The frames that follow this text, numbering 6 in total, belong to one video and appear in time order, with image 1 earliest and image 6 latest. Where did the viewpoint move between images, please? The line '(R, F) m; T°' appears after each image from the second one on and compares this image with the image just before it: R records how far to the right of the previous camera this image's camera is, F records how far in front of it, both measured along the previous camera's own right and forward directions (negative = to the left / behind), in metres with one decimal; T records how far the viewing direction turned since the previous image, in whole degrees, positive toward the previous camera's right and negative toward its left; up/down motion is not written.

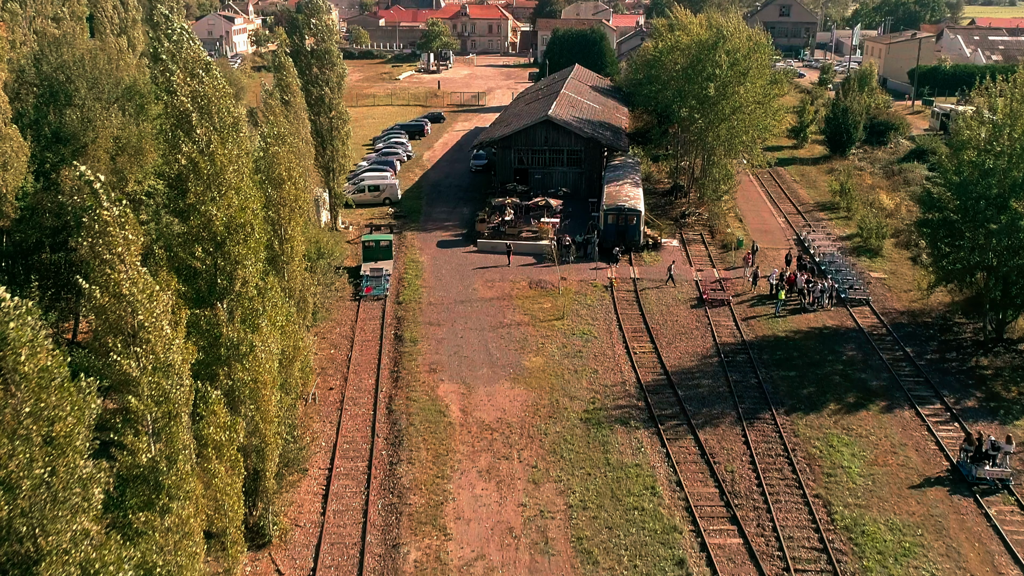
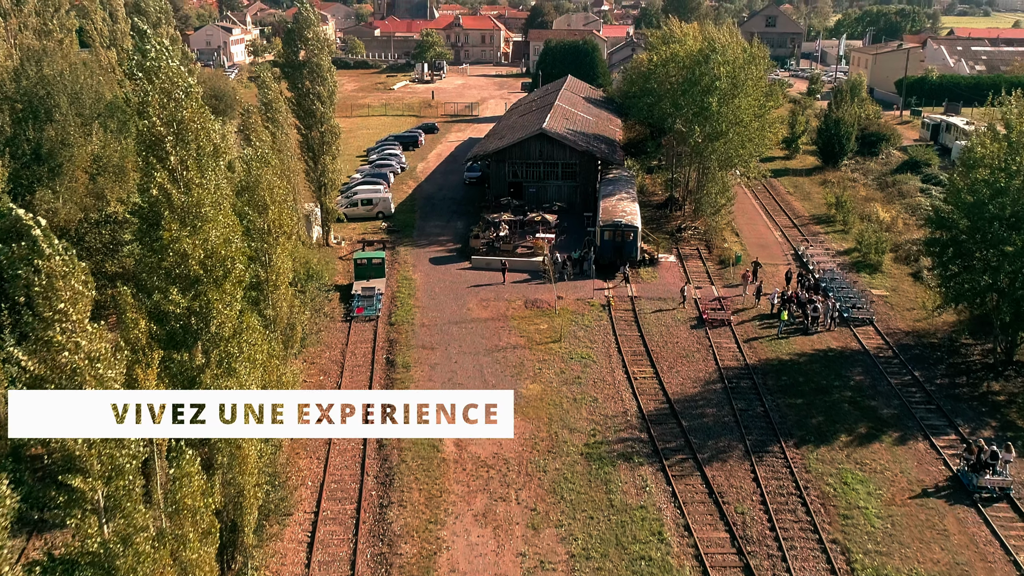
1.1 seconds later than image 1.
(-0.1, +0.7) m; +1°
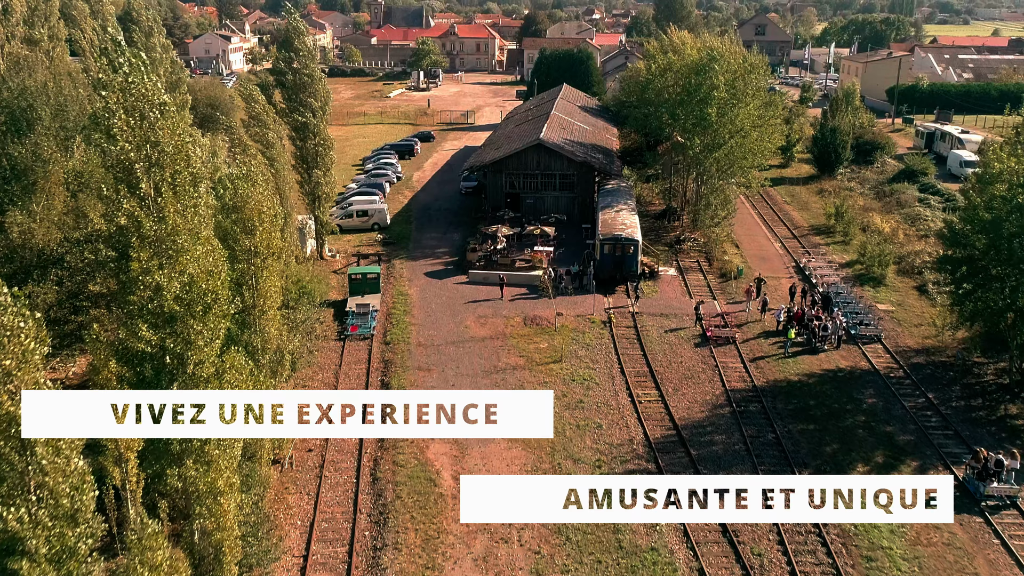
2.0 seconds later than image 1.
(-0.1, +0.7) m; 0°
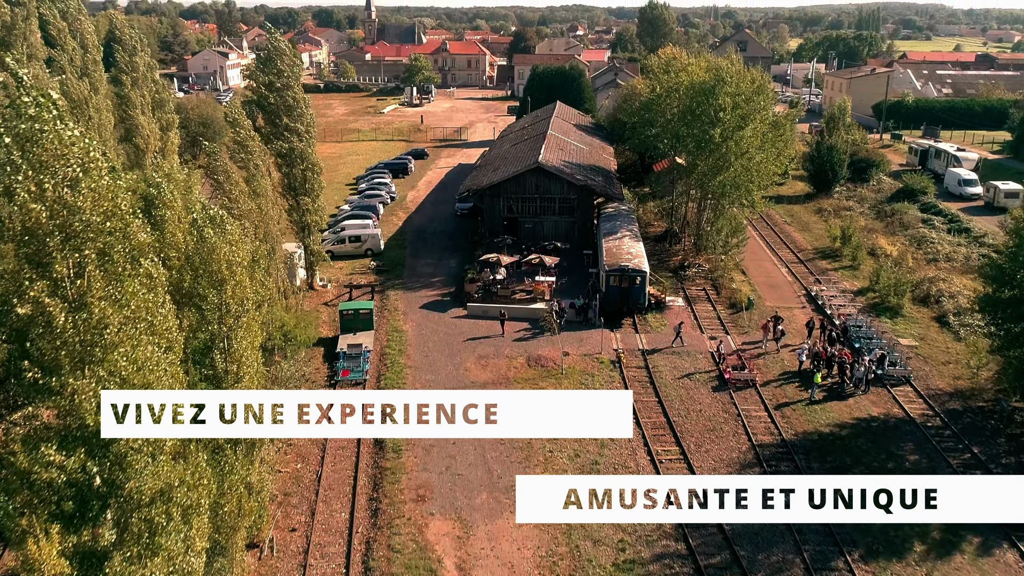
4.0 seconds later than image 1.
(-0.3, +1.7) m; +1°
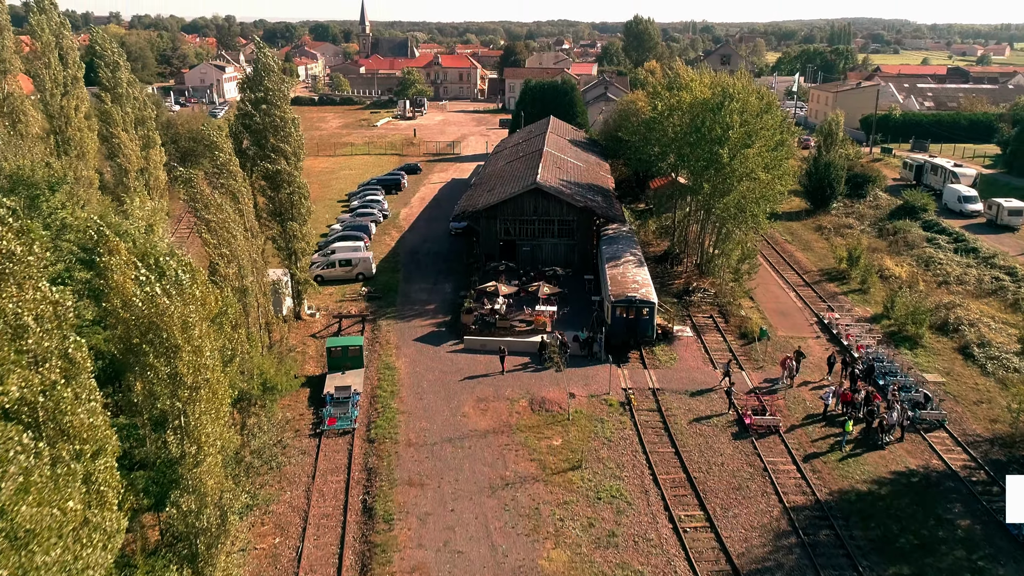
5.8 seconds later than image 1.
(-0.3, +1.7) m; +1°
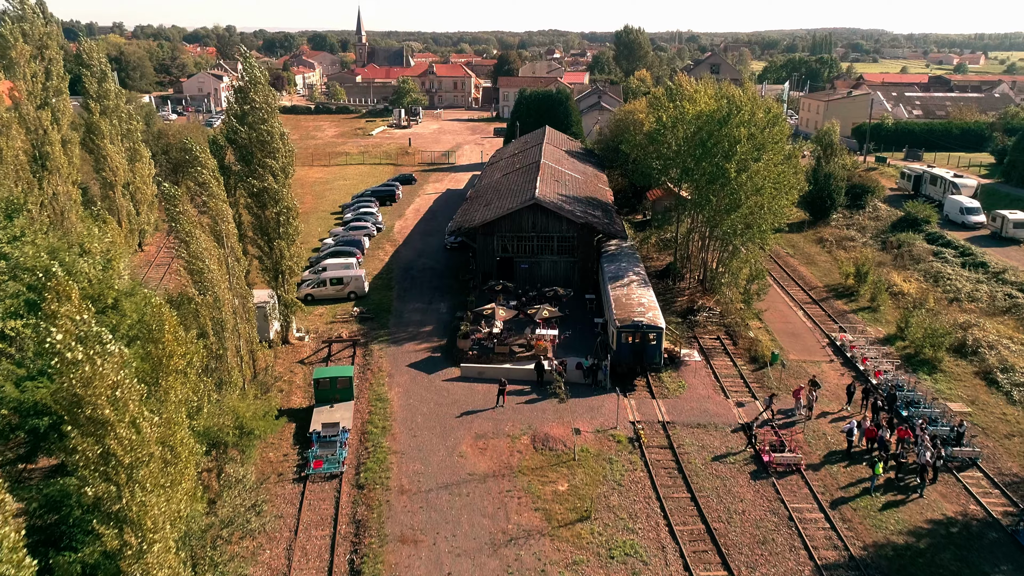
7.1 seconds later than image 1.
(-0.1, +1.5) m; 0°
